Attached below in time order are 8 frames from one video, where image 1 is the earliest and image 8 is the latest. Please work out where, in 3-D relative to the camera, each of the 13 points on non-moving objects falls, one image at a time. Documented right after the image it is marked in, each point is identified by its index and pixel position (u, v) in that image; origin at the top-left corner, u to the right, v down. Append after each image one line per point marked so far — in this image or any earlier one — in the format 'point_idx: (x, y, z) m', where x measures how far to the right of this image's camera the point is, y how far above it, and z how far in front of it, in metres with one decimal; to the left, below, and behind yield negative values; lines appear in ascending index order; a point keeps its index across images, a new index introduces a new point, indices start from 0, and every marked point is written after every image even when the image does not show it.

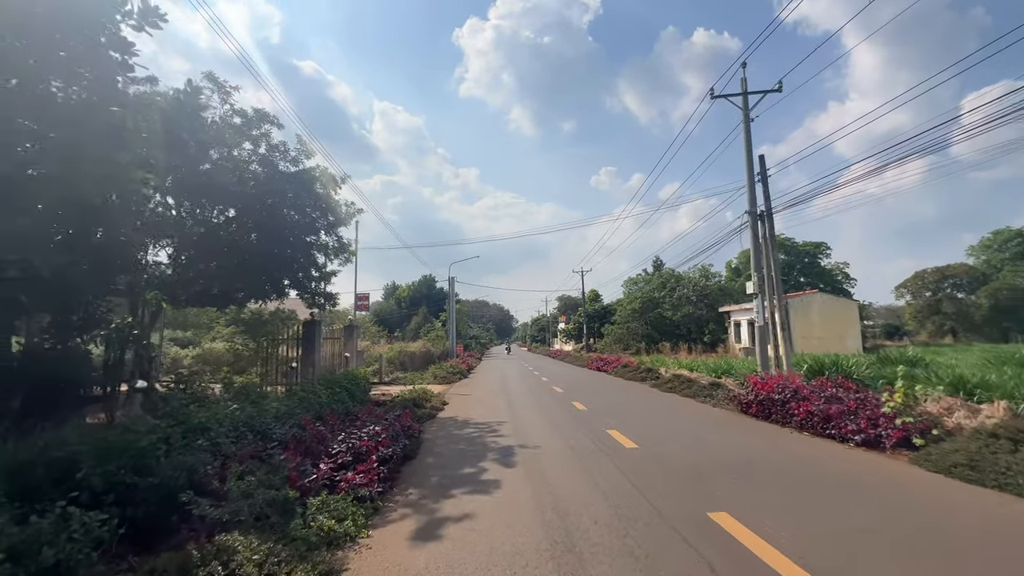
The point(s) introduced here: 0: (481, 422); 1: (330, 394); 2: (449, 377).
0: (-0.5, -2.4, +7.9) m
1: (-3.7, -2.2, +9.1) m
2: (-2.6, -3.7, +19.0) m
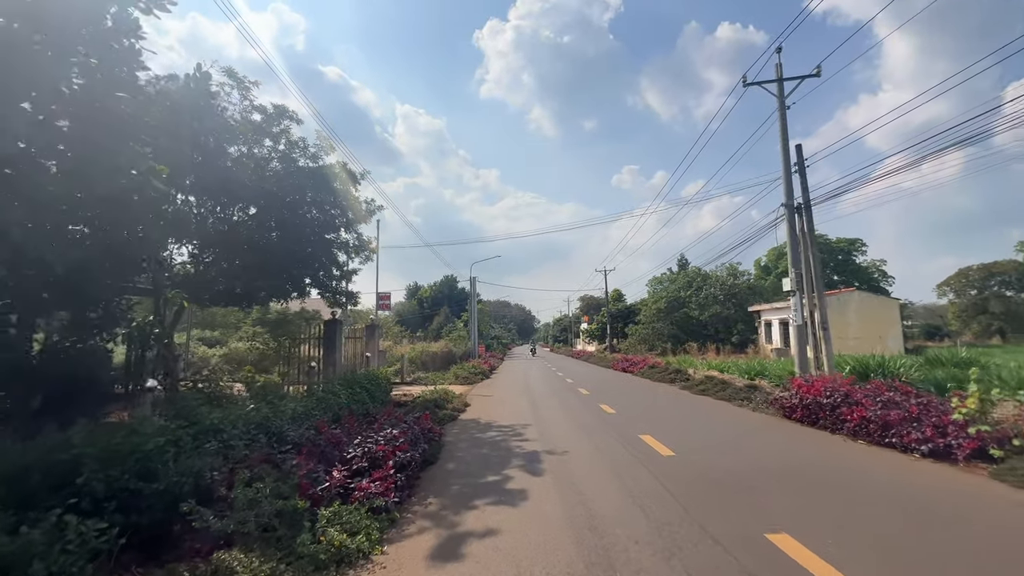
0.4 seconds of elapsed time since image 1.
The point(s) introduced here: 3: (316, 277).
0: (-0.1, -2.3, +7.6) m
1: (-3.2, -2.1, +8.9) m
2: (-1.7, -3.7, +18.7) m
3: (-5.1, +0.3, +11.7) m
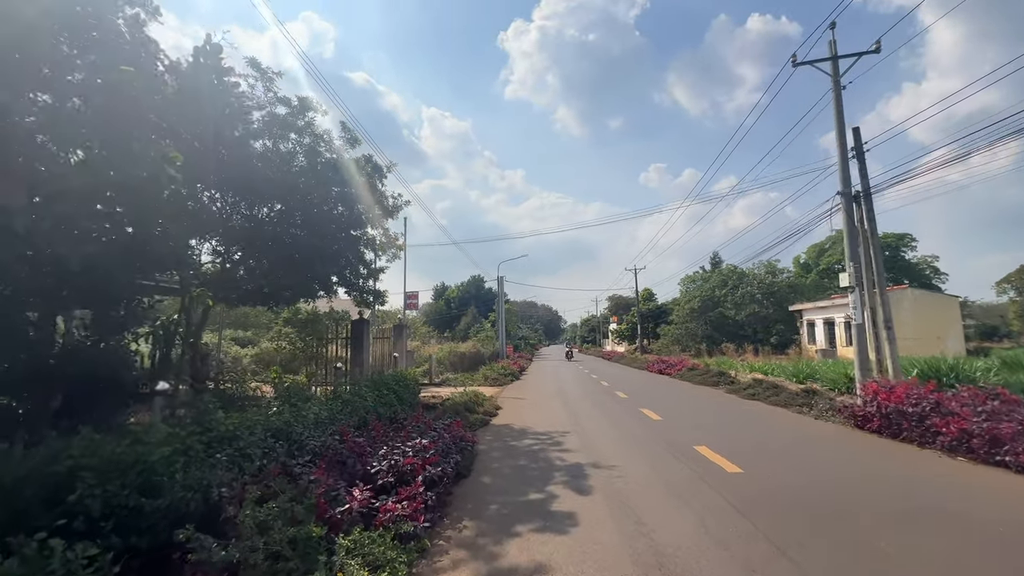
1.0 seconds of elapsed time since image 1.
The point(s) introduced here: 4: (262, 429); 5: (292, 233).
0: (+0.5, -2.2, +7.0) m
1: (-2.5, -2.1, +8.5) m
2: (-0.5, -3.7, +18.2) m
3: (-4.3, +0.3, +11.5) m
4: (-2.7, -1.5, +4.8) m
5: (-4.9, +1.2, +10.0) m
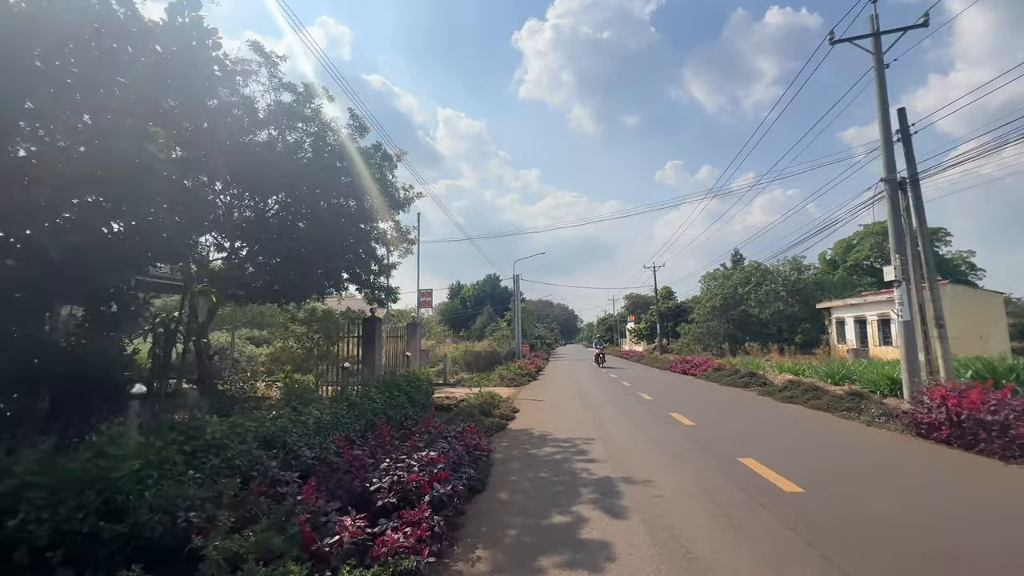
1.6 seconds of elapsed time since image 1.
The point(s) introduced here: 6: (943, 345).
0: (+0.7, -2.1, +6.4) m
1: (-2.2, -2.0, +8.0) m
2: (+0.2, -3.6, +17.6) m
3: (-3.9, +0.4, +11.0) m
4: (-2.5, -1.4, +4.3) m
5: (-4.5, +1.3, +9.6) m
6: (+9.4, -1.2, +9.8) m
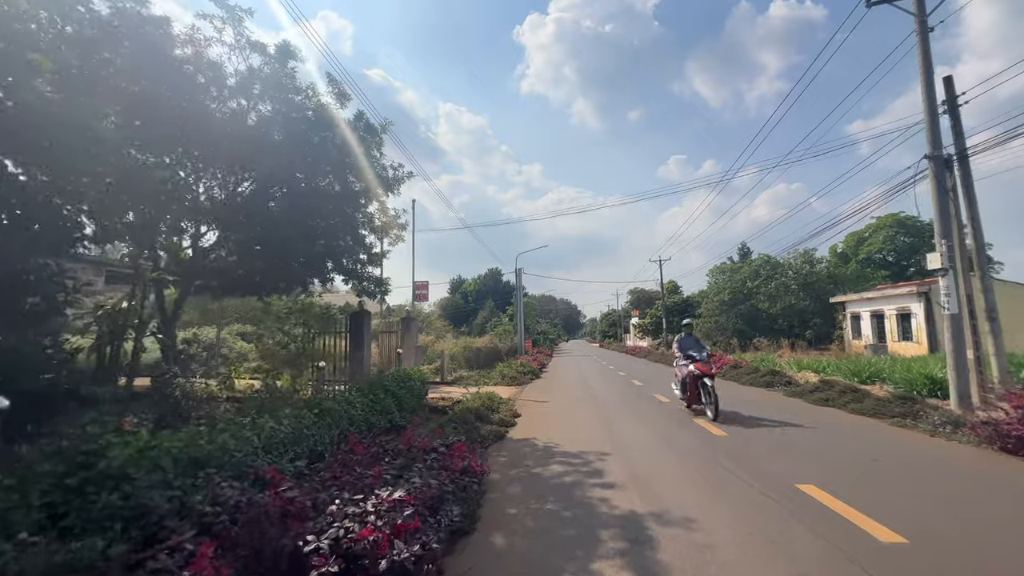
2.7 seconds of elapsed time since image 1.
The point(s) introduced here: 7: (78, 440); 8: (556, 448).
0: (+0.7, -2.0, +5.4) m
1: (-2.2, -1.8, +7.0) m
2: (+0.3, -3.3, +16.6) m
3: (-3.9, +0.6, +10.0) m
4: (-2.5, -1.3, +3.3) m
5: (-4.5, +1.5, +8.6) m
6: (+9.4, -1.0, +8.7) m
7: (-3.1, -1.1, +3.2) m
8: (+0.6, -2.0, +5.8) m
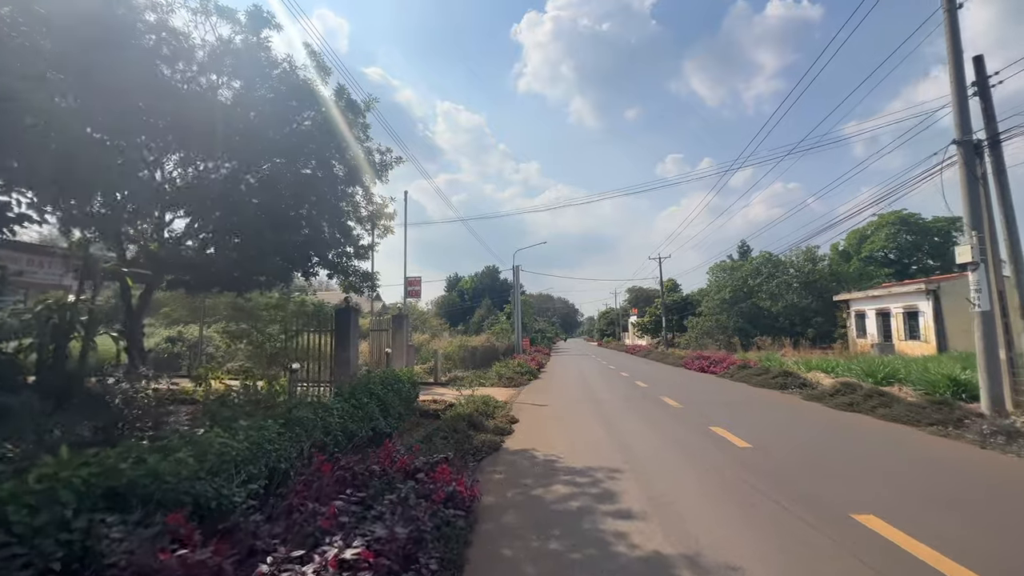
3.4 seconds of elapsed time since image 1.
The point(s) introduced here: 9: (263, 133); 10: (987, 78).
0: (+0.7, -1.9, +4.7) m
1: (-2.2, -1.7, +6.3) m
2: (+0.1, -3.2, +16.0) m
3: (-4.0, +0.7, +9.3) m
4: (-2.5, -1.2, +2.6) m
5: (-4.6, +1.6, +7.8) m
6: (+9.3, -0.9, +8.1) m
7: (-3.1, -1.0, +2.5) m
8: (+0.5, -1.9, +5.1) m
9: (-4.3, +2.7, +7.7) m
10: (+9.2, +4.1, +8.8) m
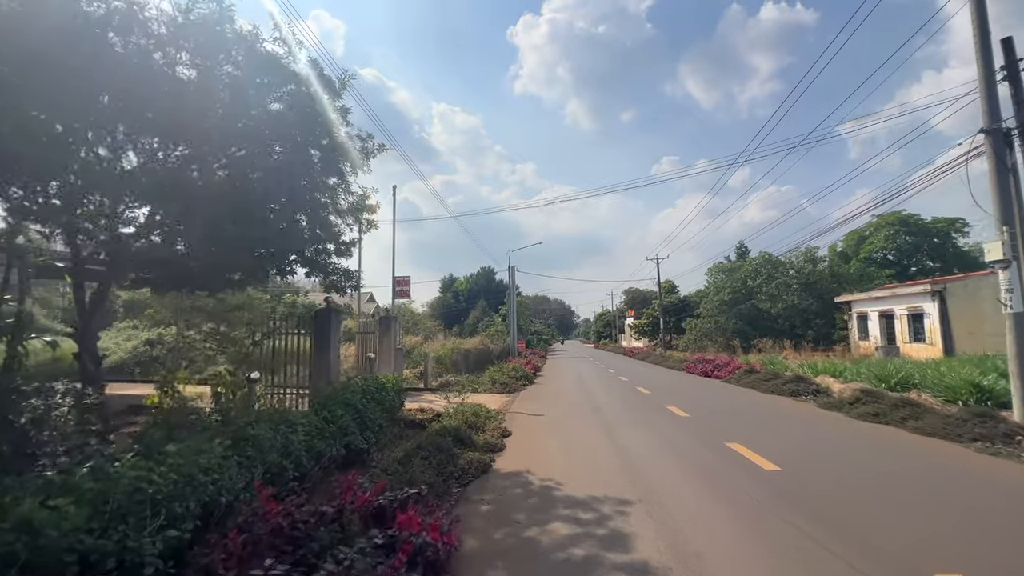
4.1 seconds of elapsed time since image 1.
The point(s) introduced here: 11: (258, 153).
0: (+0.6, -1.9, +4.0) m
1: (-2.4, -1.7, +5.6) m
2: (0.0, -3.2, +15.2) m
3: (-4.1, +0.7, +8.5) m
4: (-2.6, -1.1, +1.9) m
5: (-4.7, +1.6, +7.1) m
6: (+9.2, -0.9, +7.4) m
7: (-3.2, -1.0, +1.7) m
8: (+0.4, -1.9, +4.3) m
9: (-4.4, +2.7, +7.0) m
10: (+9.1, +4.1, +8.1) m
11: (-4.2, +2.3, +7.3) m
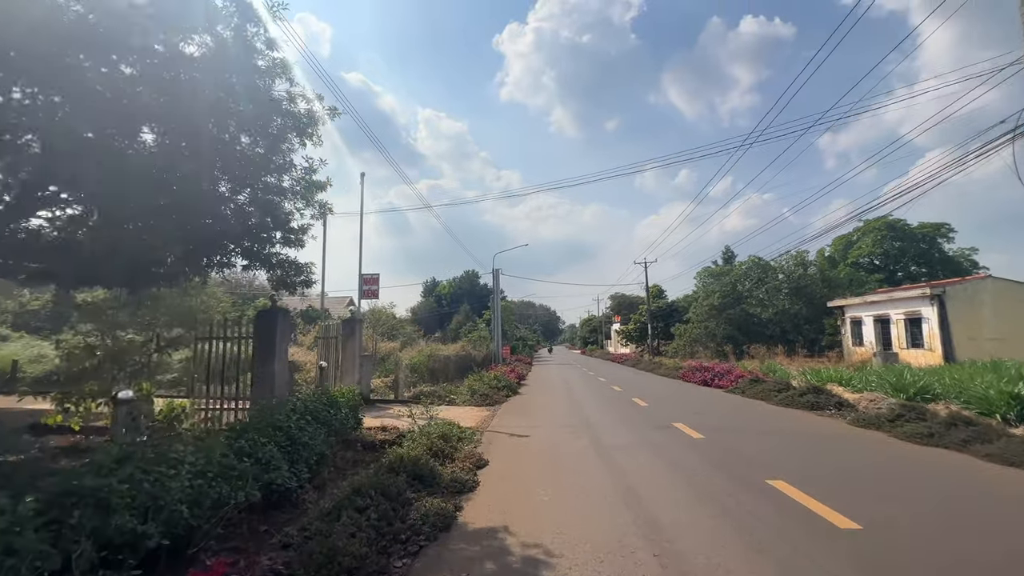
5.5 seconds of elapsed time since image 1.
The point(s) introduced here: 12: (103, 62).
0: (+0.4, -1.7, +2.6) m
1: (-2.6, -1.6, +4.1) m
2: (-0.6, -3.2, +13.8) m
3: (-4.4, +0.8, +7.1) m
4: (-2.7, -1.0, +0.4) m
5: (-4.9, +1.7, +5.6) m
6: (+8.9, -0.9, +6.4) m
7: (-3.3, -0.8, +0.3) m
8: (+0.2, -1.8, +3.0) m
9: (-4.7, +2.8, +5.5) m
10: (+8.8, +4.2, +7.1) m
11: (-4.4, +2.4, +5.8) m
12: (-4.9, +2.9, +5.3) m
